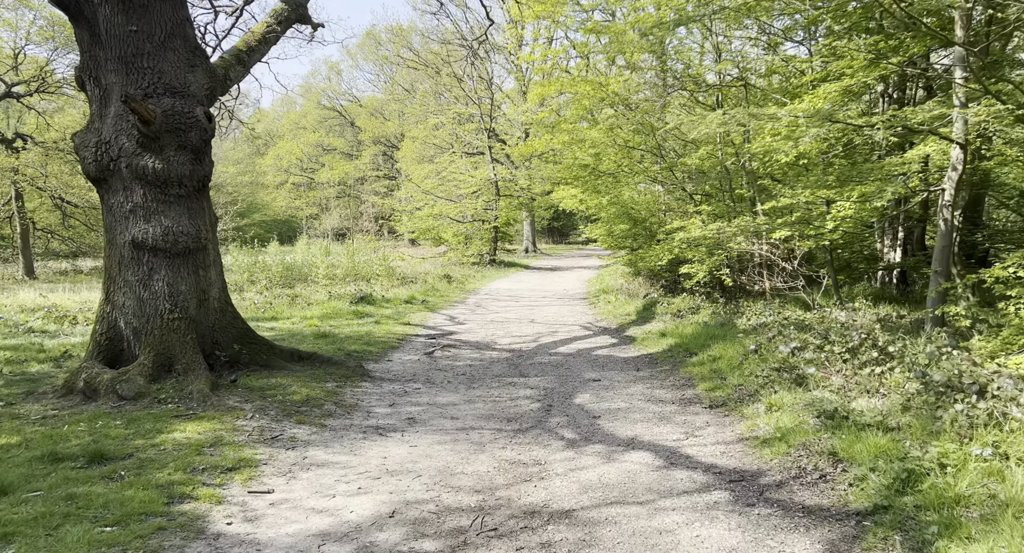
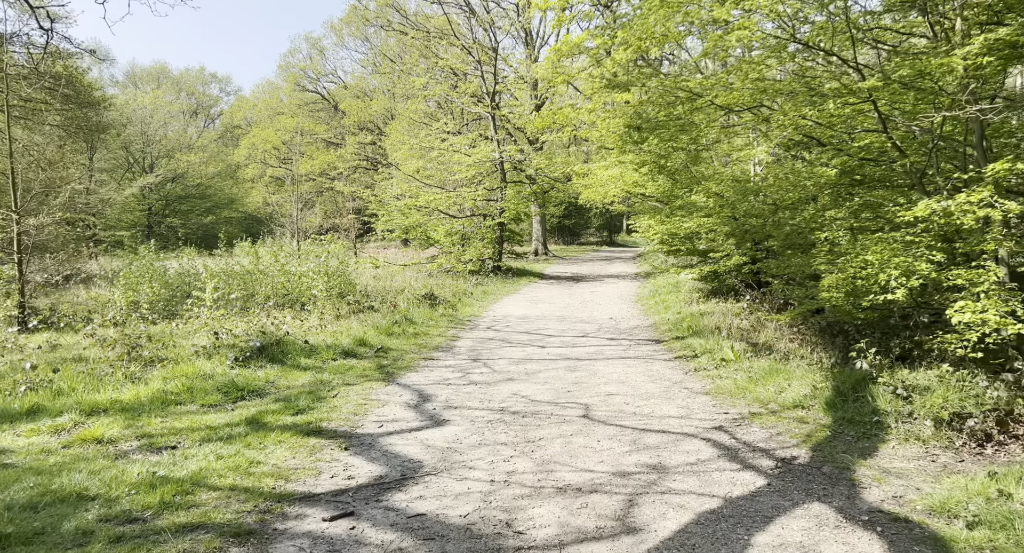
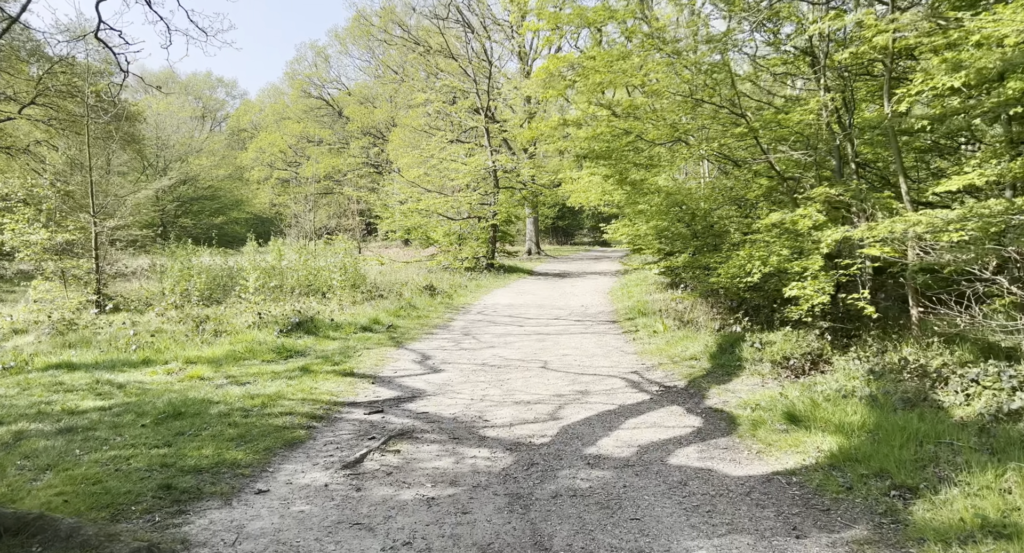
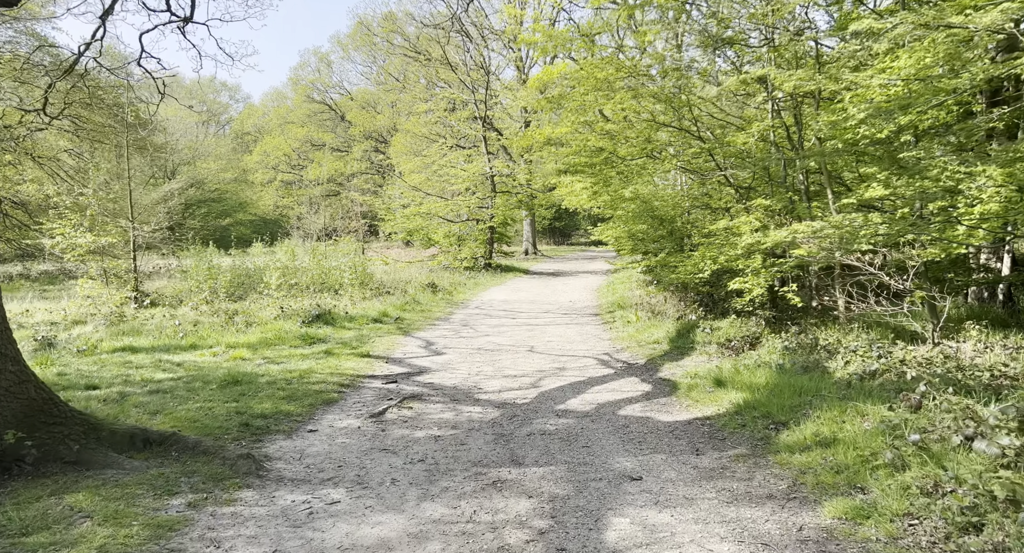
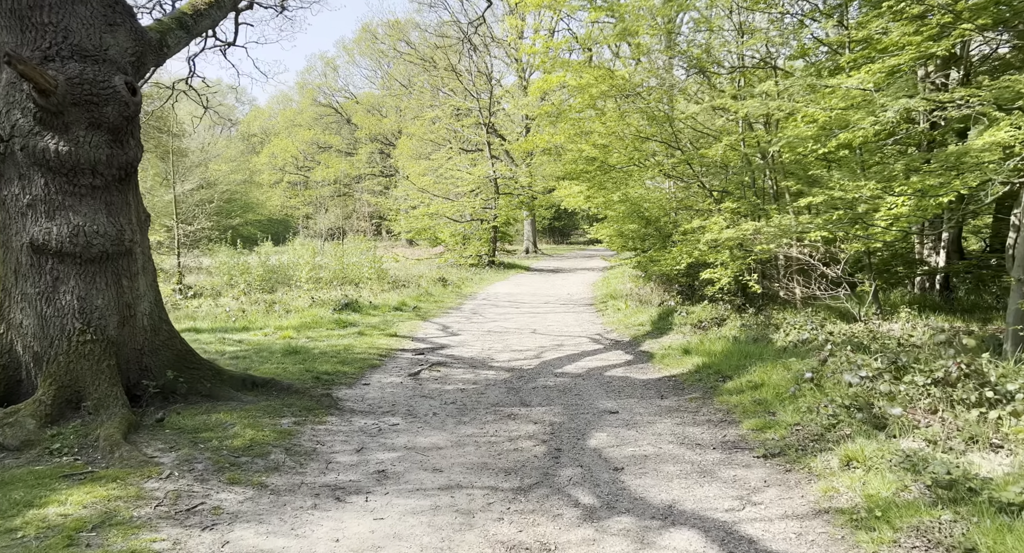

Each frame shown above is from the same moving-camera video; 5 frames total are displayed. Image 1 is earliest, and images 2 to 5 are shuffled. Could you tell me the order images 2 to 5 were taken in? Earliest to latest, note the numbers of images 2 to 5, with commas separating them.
5, 4, 3, 2
